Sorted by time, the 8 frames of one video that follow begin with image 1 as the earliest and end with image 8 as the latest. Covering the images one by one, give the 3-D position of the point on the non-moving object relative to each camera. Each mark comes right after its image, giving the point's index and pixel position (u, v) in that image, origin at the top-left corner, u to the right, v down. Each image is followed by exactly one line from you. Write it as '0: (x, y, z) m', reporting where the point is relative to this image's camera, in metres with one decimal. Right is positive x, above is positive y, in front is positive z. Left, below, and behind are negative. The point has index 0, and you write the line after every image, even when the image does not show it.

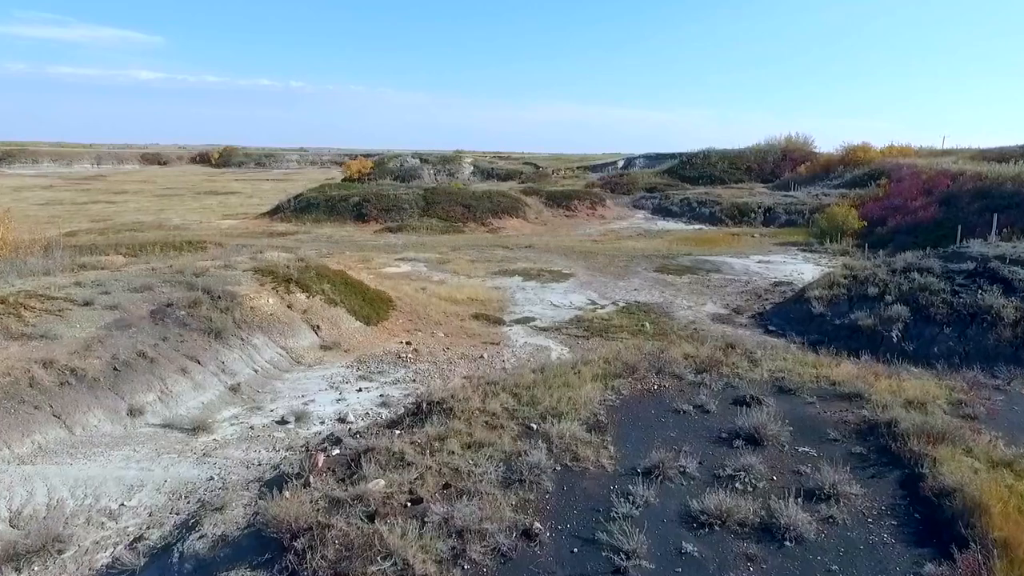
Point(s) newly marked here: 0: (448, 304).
0: (-1.7, -0.4, +17.1) m
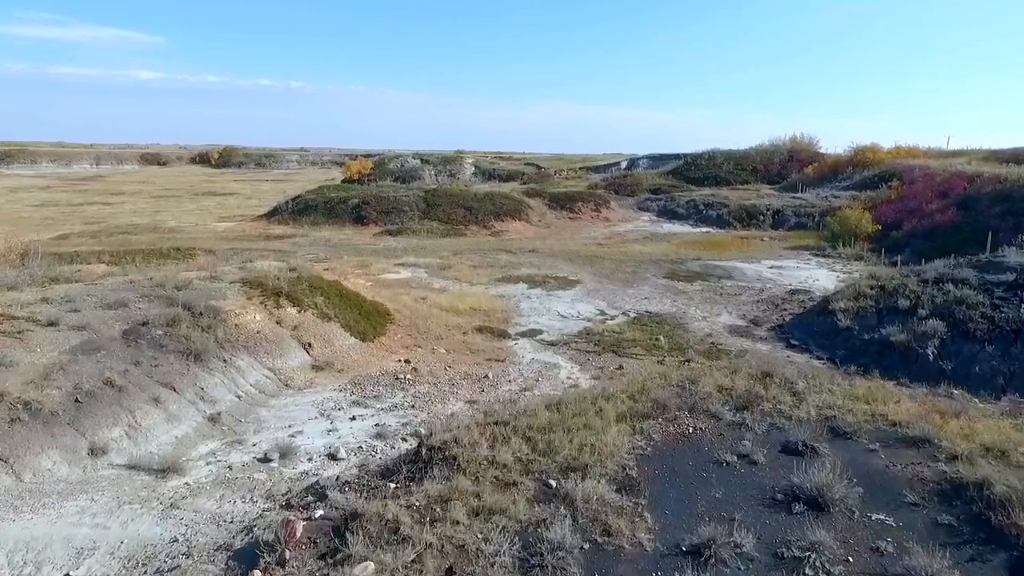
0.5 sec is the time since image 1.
0: (-1.6, -0.7, +16.2) m
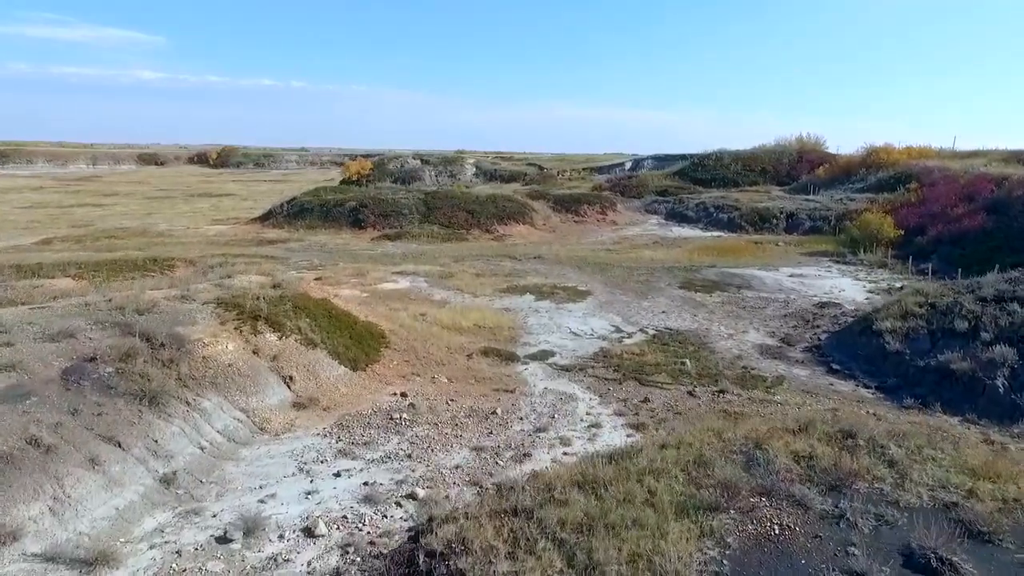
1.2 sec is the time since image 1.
0: (-1.4, -1.1, +14.7) m
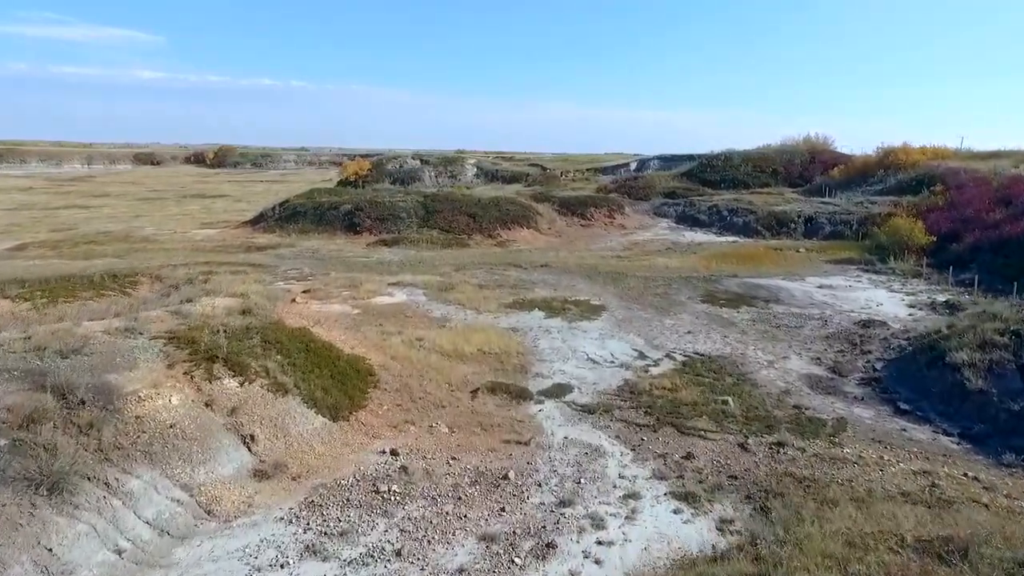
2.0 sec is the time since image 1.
0: (-1.2, -1.5, +12.7) m
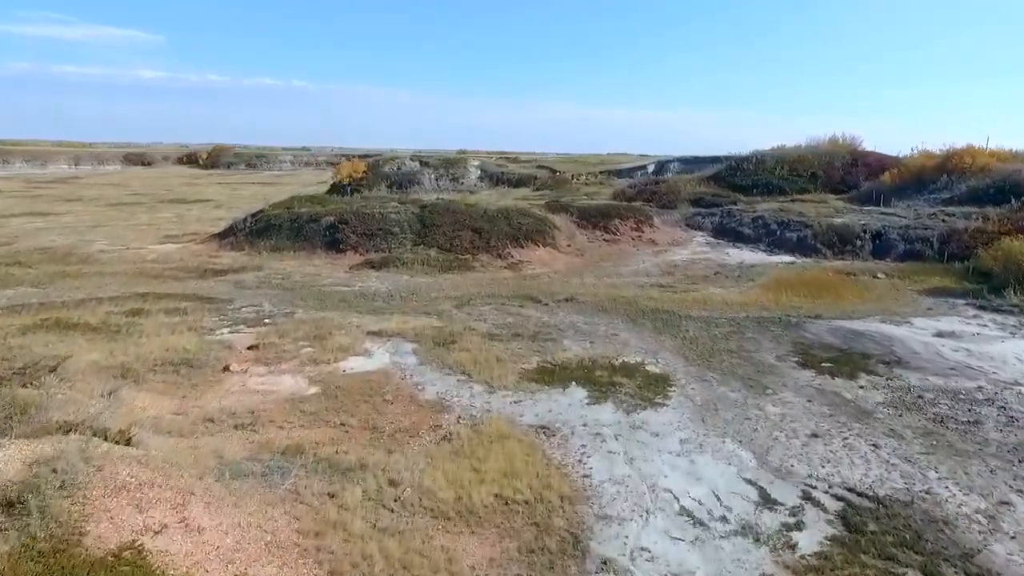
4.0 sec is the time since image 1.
0: (-0.6, -2.9, +6.9) m
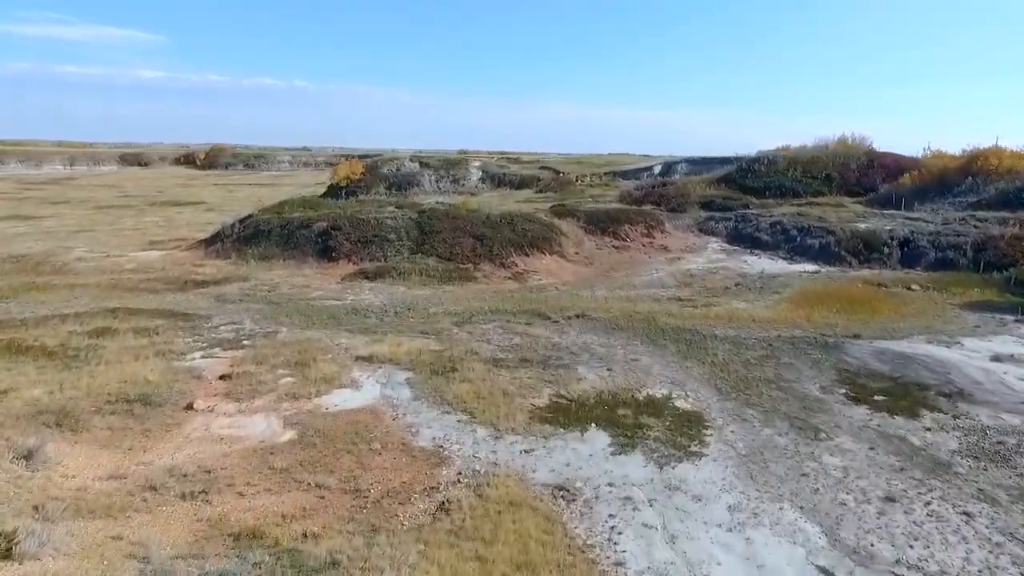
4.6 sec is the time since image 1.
0: (-0.5, -3.3, +5.0) m
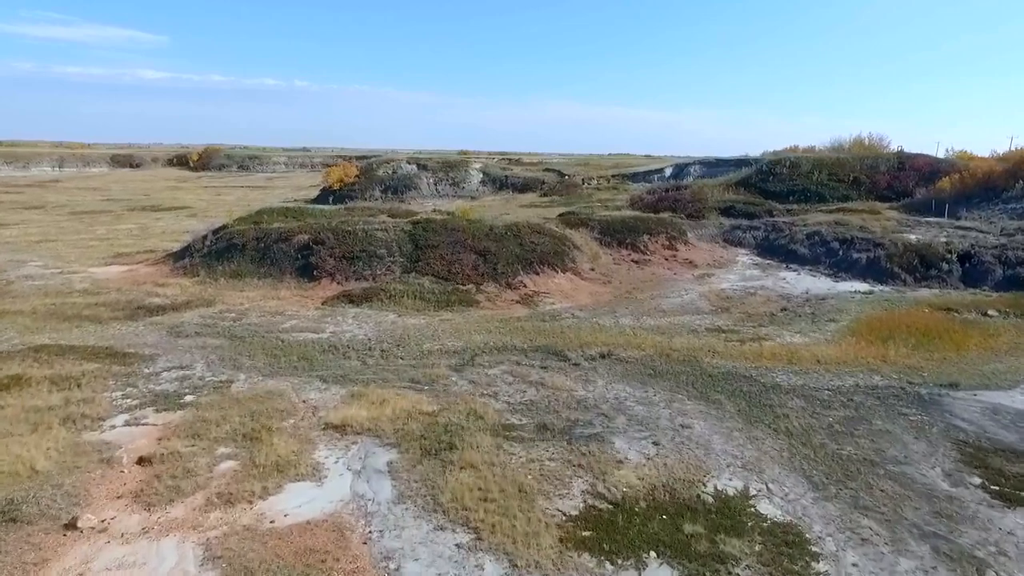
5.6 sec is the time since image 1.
0: (-0.2, -4.2, +1.5) m
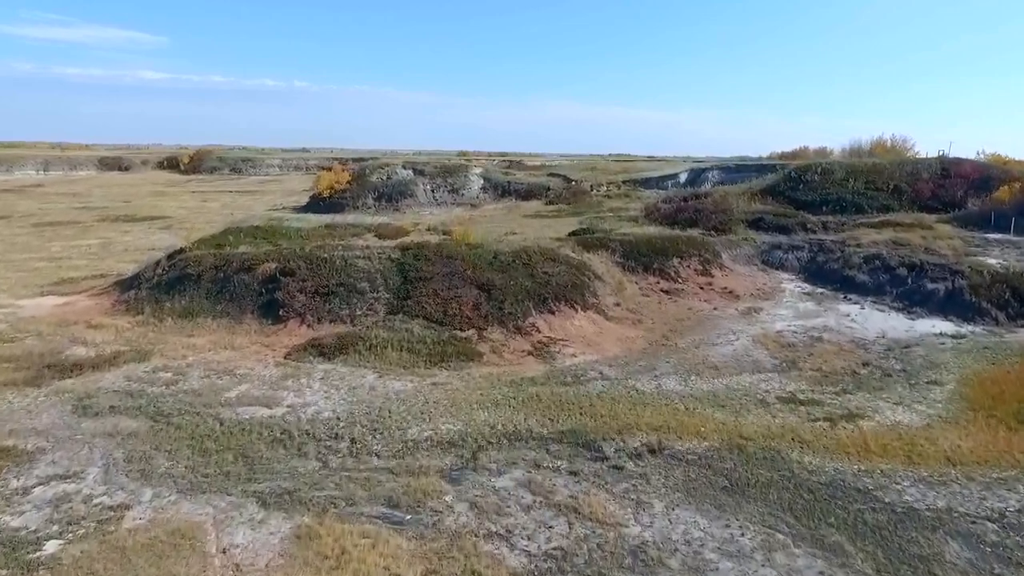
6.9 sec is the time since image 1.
0: (+0.1, -5.5, -2.9) m
